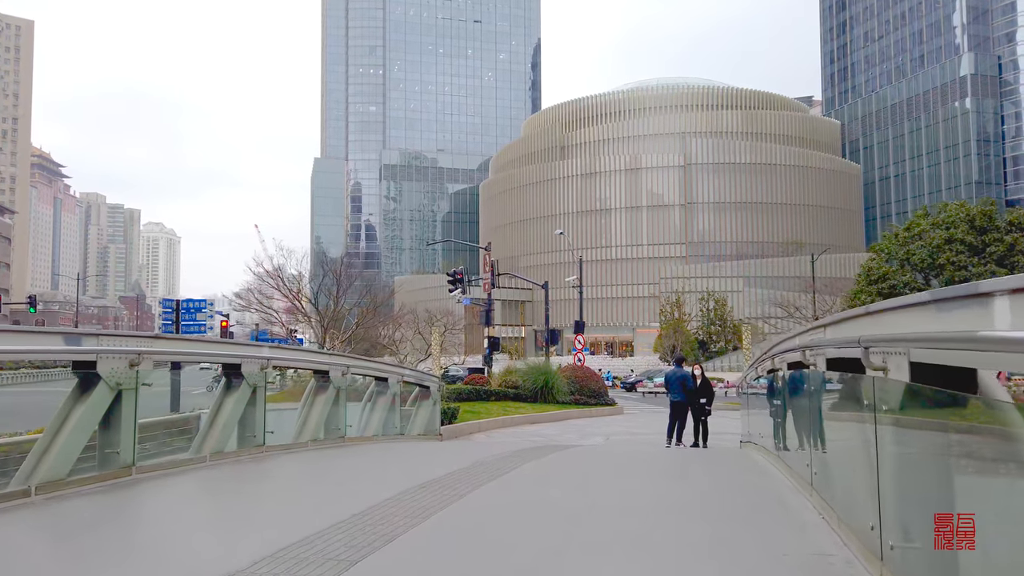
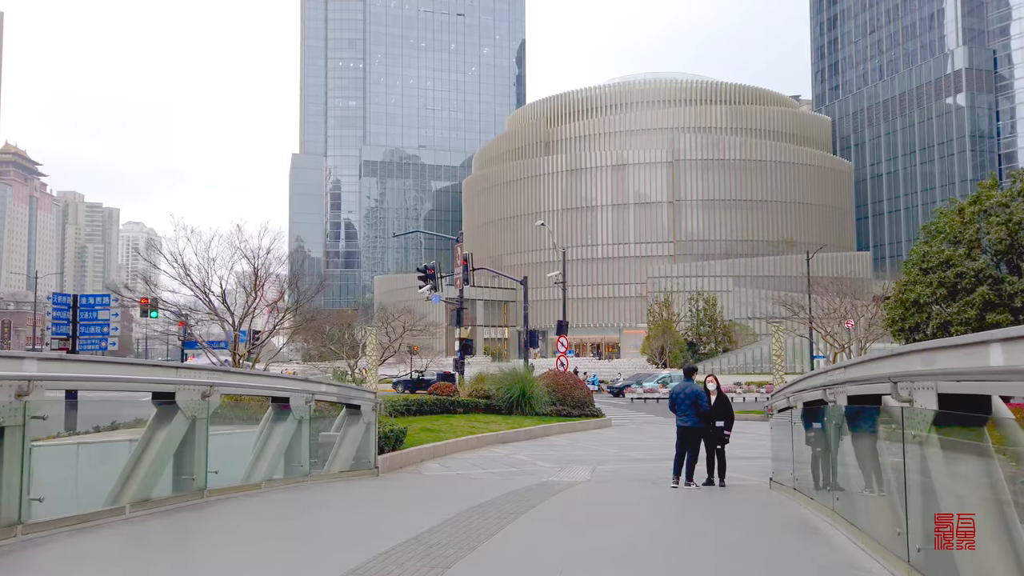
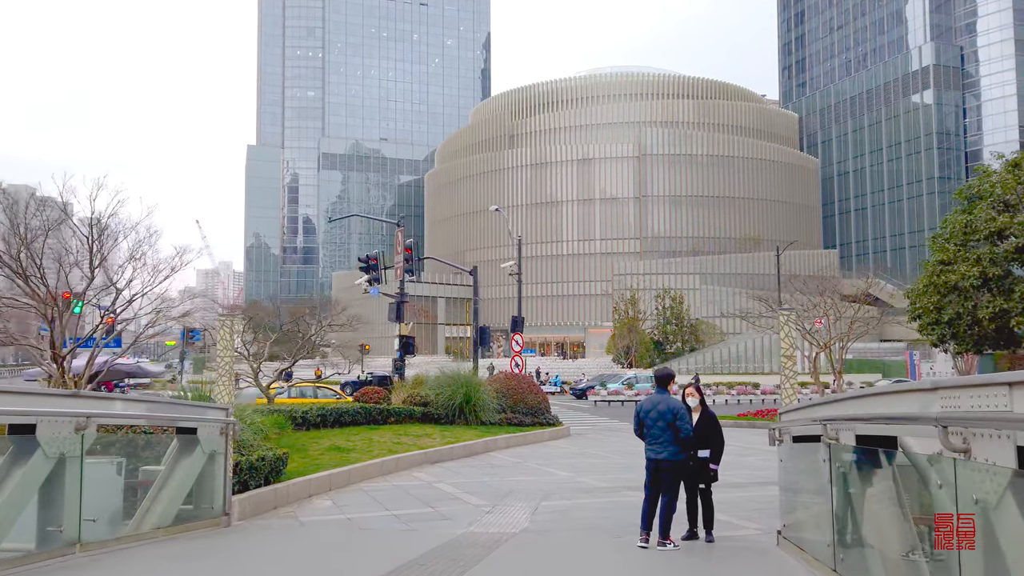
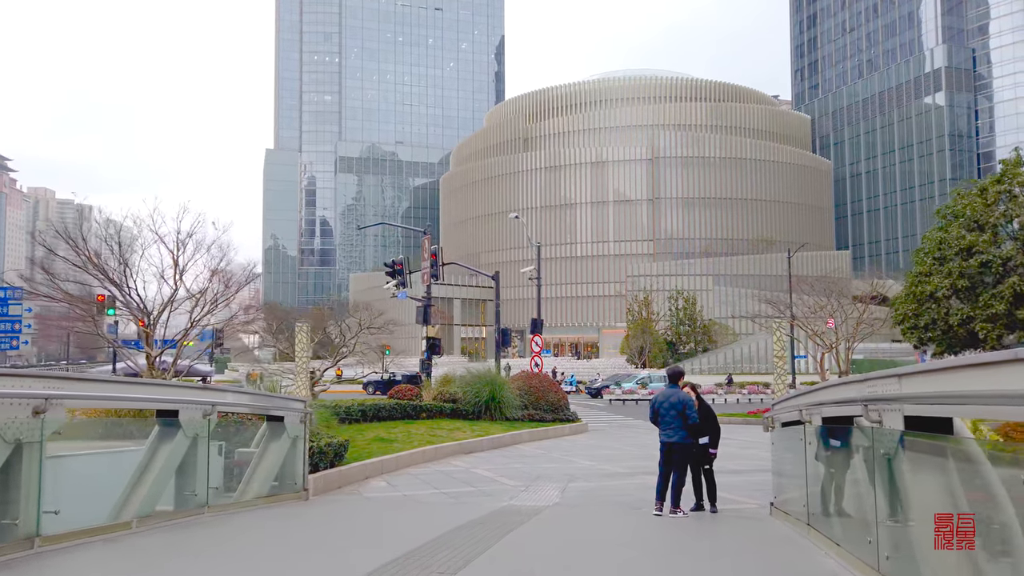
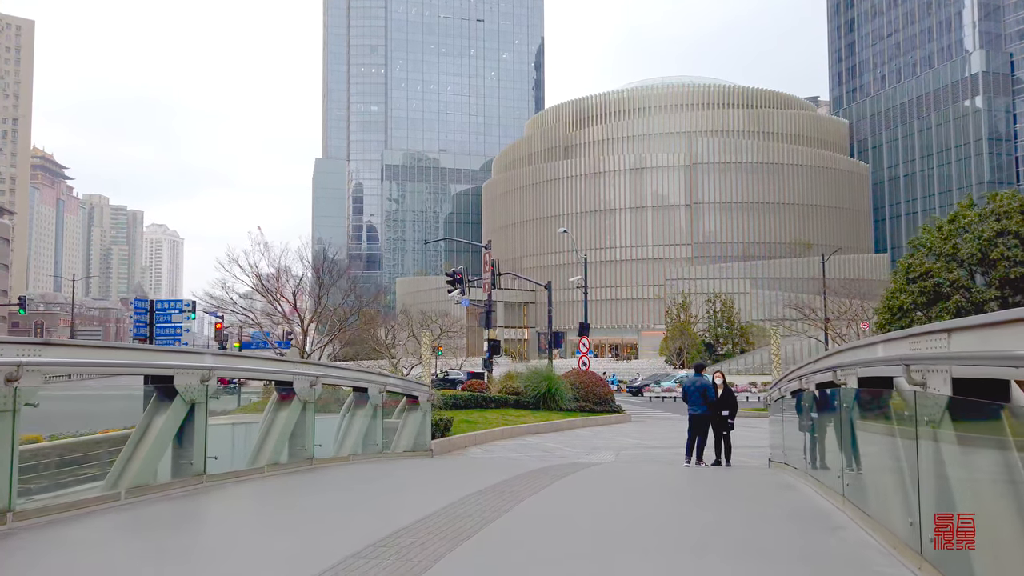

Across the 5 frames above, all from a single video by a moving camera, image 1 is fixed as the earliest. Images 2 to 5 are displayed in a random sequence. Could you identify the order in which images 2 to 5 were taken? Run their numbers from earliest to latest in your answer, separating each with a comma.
5, 2, 4, 3
